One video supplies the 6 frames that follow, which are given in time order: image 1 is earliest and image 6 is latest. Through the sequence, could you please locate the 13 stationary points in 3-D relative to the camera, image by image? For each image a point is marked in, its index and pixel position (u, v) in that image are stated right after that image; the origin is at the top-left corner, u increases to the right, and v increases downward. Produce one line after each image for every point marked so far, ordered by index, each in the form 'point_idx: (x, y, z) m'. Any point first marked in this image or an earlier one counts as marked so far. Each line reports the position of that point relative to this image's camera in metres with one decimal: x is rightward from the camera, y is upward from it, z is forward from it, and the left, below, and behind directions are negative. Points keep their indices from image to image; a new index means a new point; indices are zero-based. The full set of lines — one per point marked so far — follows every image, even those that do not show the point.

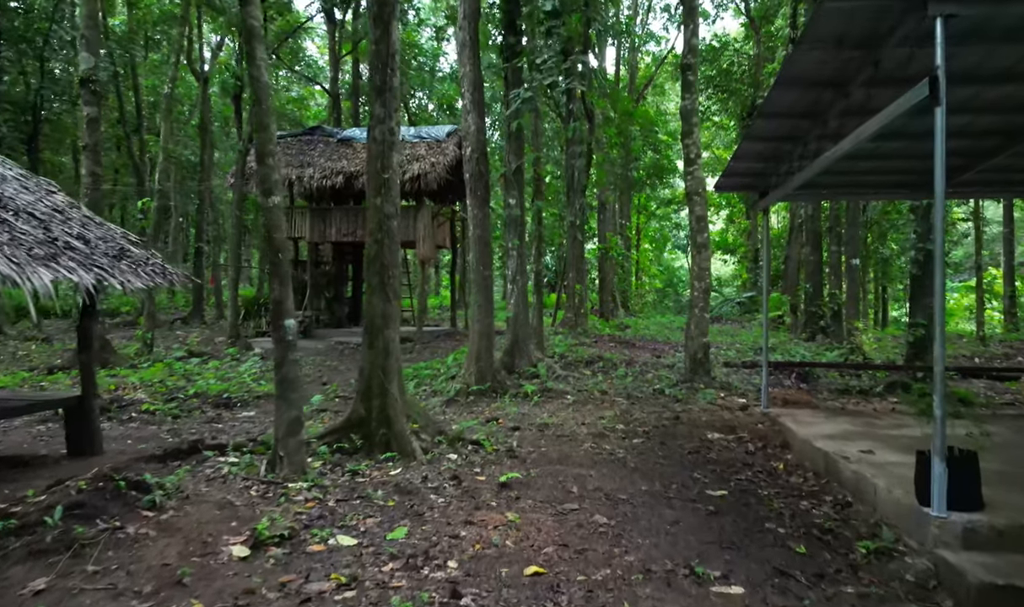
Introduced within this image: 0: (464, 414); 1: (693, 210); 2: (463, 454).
0: (-0.6, -1.4, +8.0) m
1: (+2.6, +1.4, +9.7) m
2: (-0.4, -1.3, +5.6) m
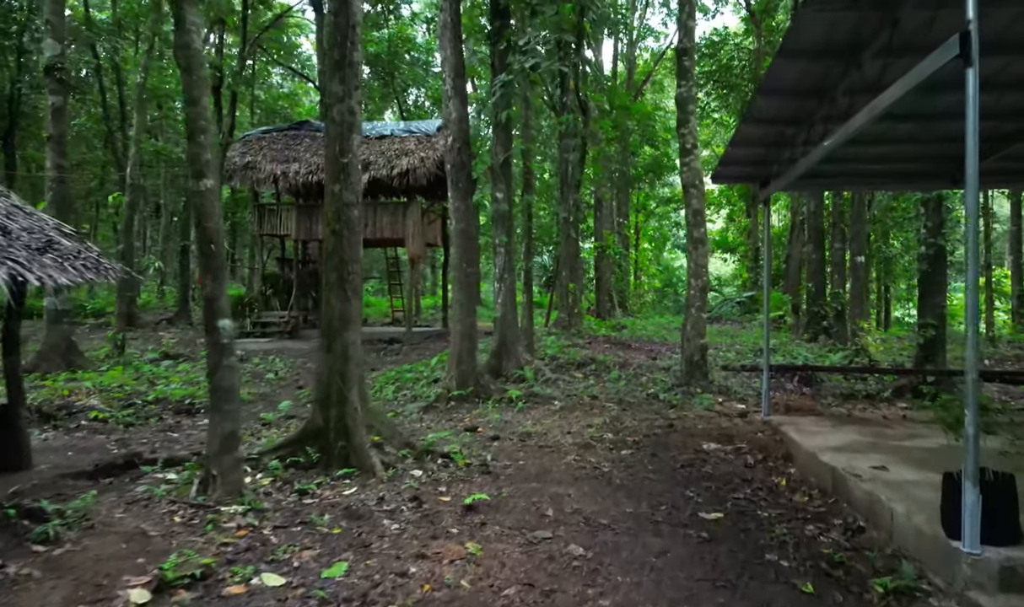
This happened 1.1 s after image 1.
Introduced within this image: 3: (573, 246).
0: (-0.8, -1.3, +7.4) m
1: (+2.4, +1.4, +9.1) m
2: (-0.6, -1.3, +5.0) m
3: (+1.5, +1.4, +16.2) m
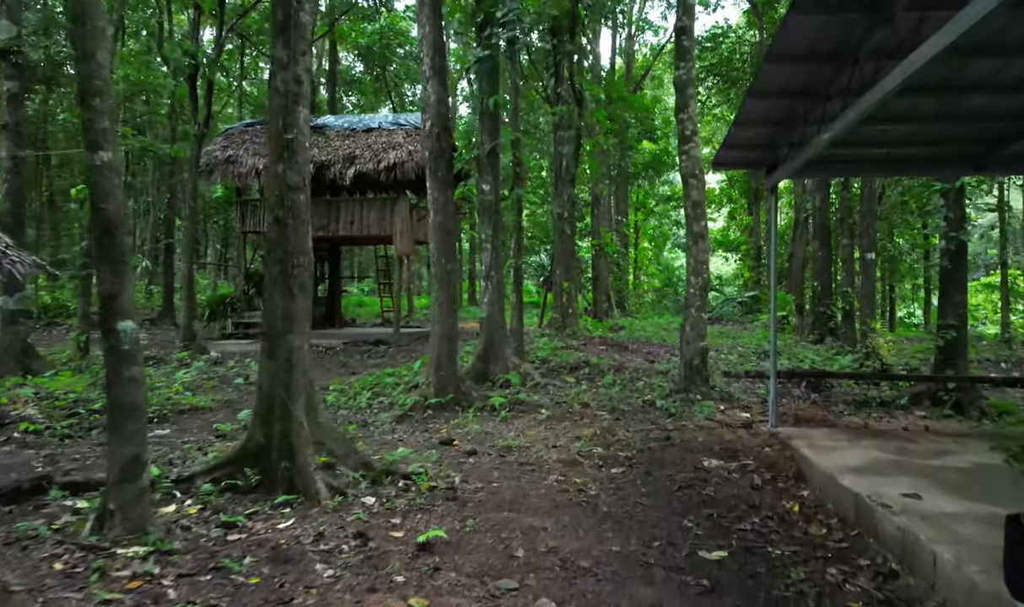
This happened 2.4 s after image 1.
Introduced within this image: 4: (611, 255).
0: (-1.0, -1.3, +6.7) m
1: (+2.2, +1.4, +8.4) m
2: (-0.8, -1.3, +4.3) m
3: (+1.3, +1.4, +15.5) m
4: (+3.0, +1.4, +19.7) m
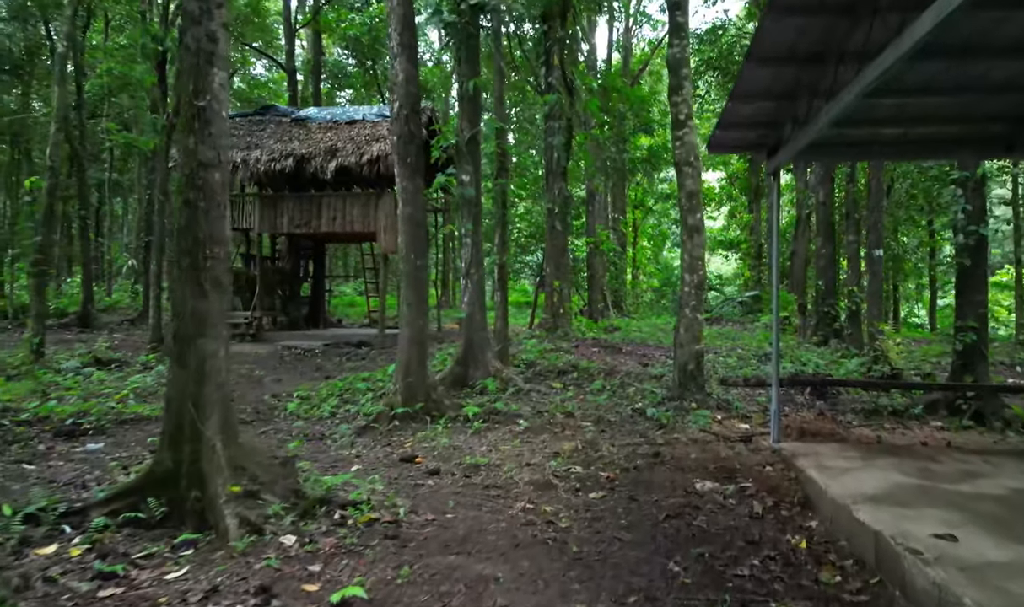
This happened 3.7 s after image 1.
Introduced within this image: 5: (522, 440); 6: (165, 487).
0: (-1.2, -1.3, +6.0) m
1: (+2.0, +1.4, +7.7) m
2: (-1.1, -1.3, +3.6) m
3: (+1.1, +1.4, +14.7) m
4: (+2.7, +1.4, +19.0) m
5: (+0.1, -1.3, +6.3) m
6: (-2.0, -1.1, +3.8) m
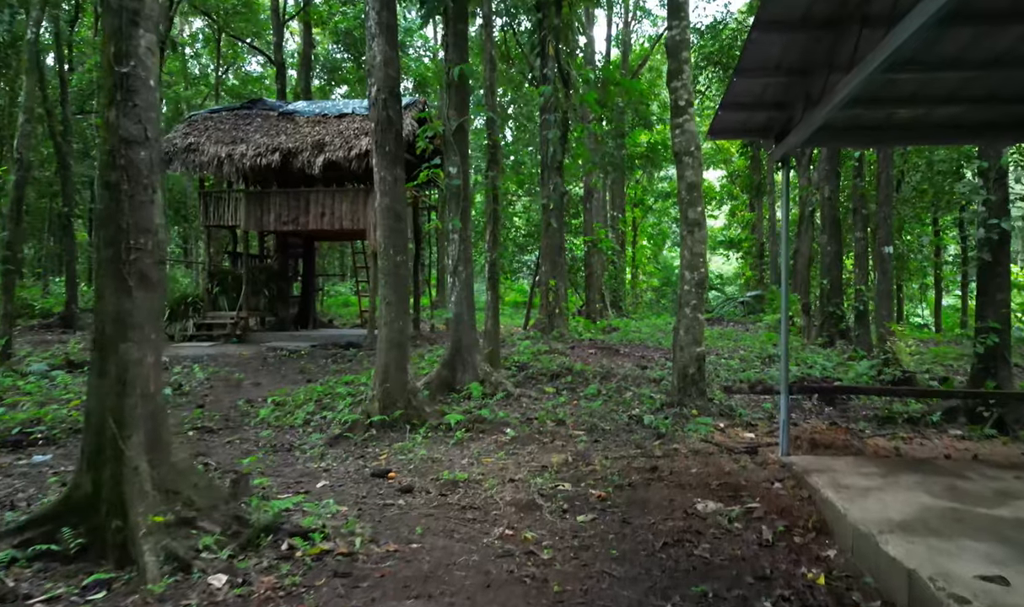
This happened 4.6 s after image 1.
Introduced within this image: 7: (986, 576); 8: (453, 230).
0: (-1.4, -1.3, +5.5) m
1: (+1.9, +1.4, +7.2) m
2: (-1.2, -1.2, +3.1) m
3: (+1.0, +1.4, +14.2) m
4: (+2.6, +1.4, +18.4) m
5: (0.0, -1.3, +5.8) m
6: (-2.1, -1.0, +3.3) m
7: (+2.0, -1.1, +2.8) m
8: (-0.8, +0.9, +8.4) m
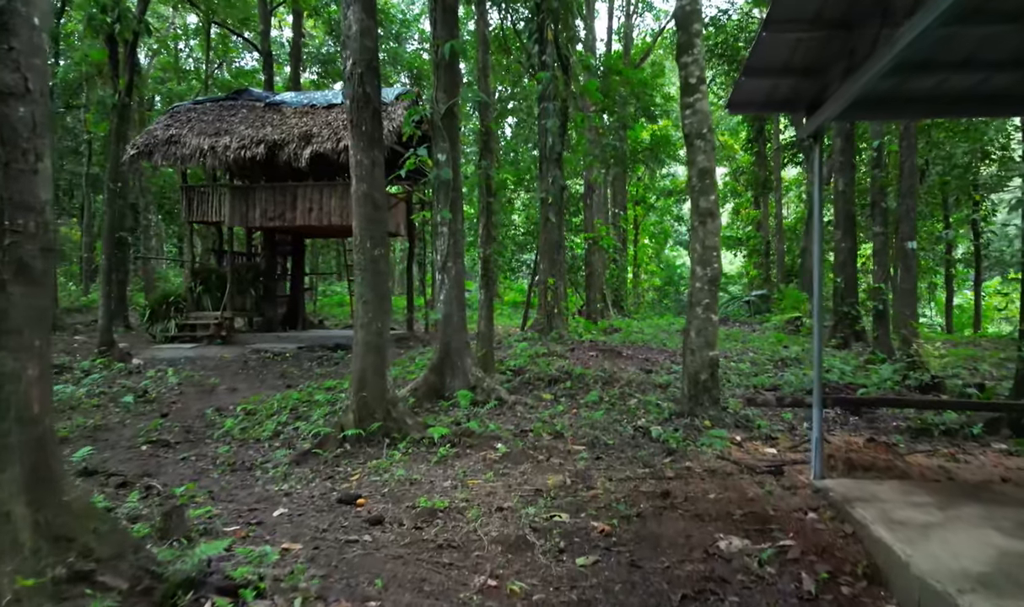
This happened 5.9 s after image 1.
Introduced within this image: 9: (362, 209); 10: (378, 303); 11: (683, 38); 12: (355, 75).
0: (-1.4, -1.3, +4.8) m
1: (+1.8, +1.4, +6.5) m
2: (-1.3, -1.2, +2.4) m
3: (+0.9, +1.4, +13.5) m
4: (+2.5, +1.4, +17.7) m
5: (-0.1, -1.3, +5.1) m
6: (-2.2, -1.0, +2.6) m
7: (+1.9, -1.1, +2.1) m
8: (-0.8, +1.0, +7.7) m
9: (-1.3, +0.8, +5.8) m
10: (-1.2, 0.0, +5.9) m
11: (+1.7, +2.7, +6.6) m
12: (-1.4, +2.1, +6.0) m
